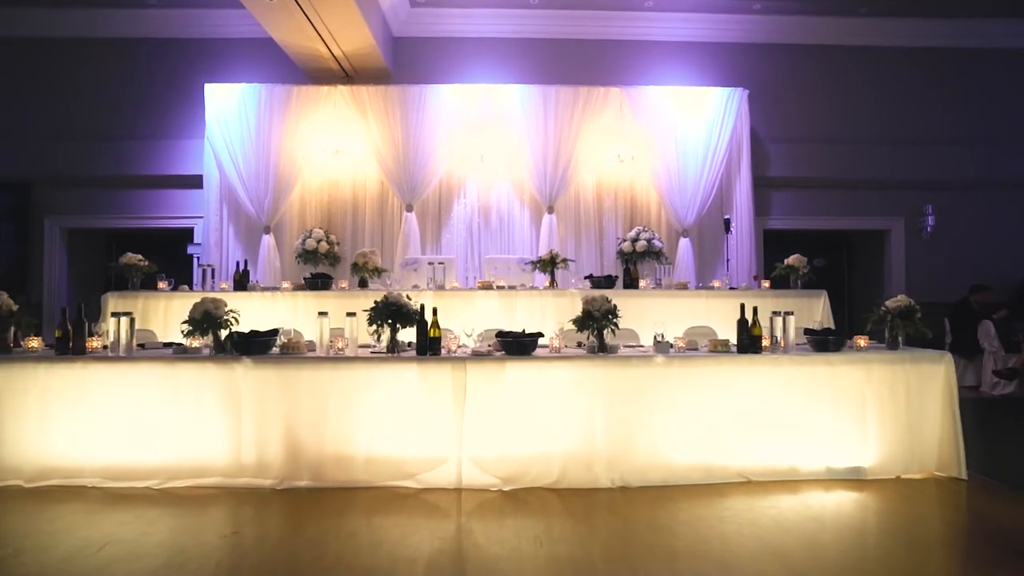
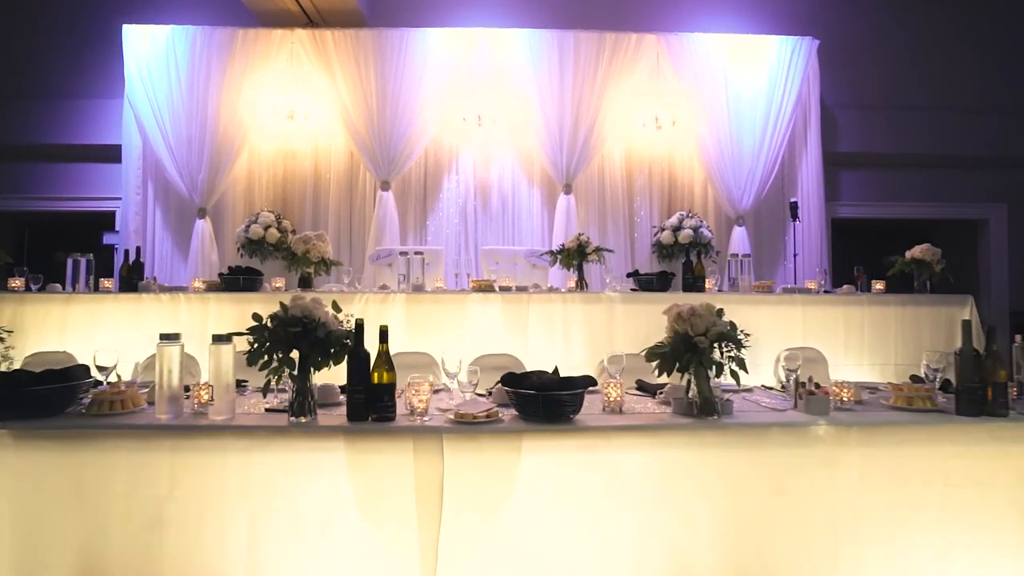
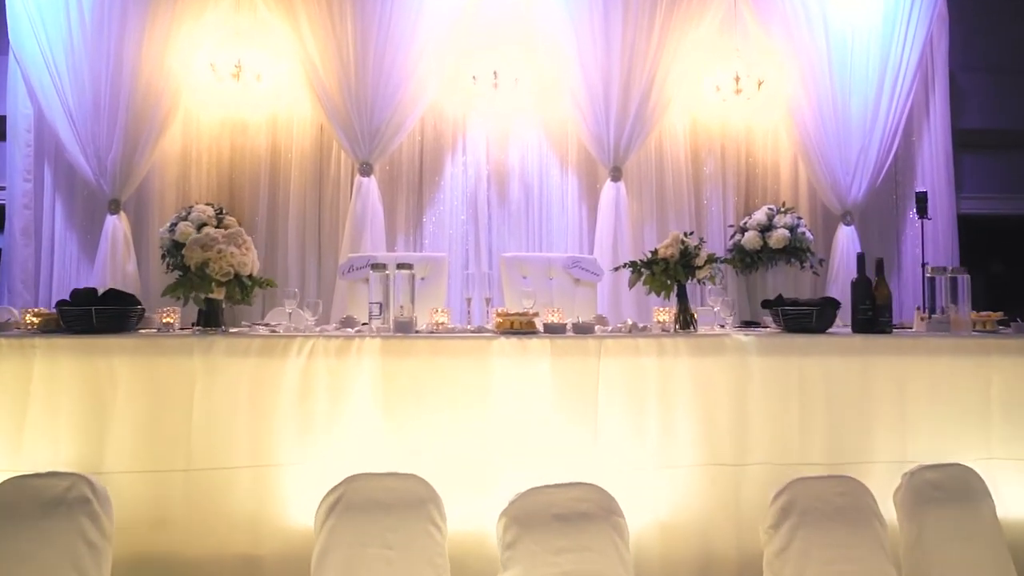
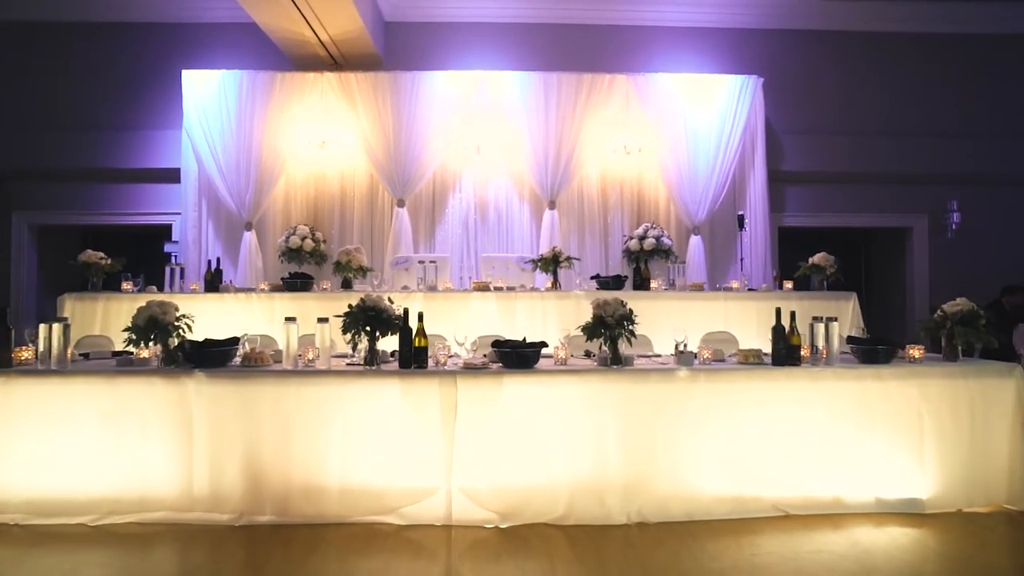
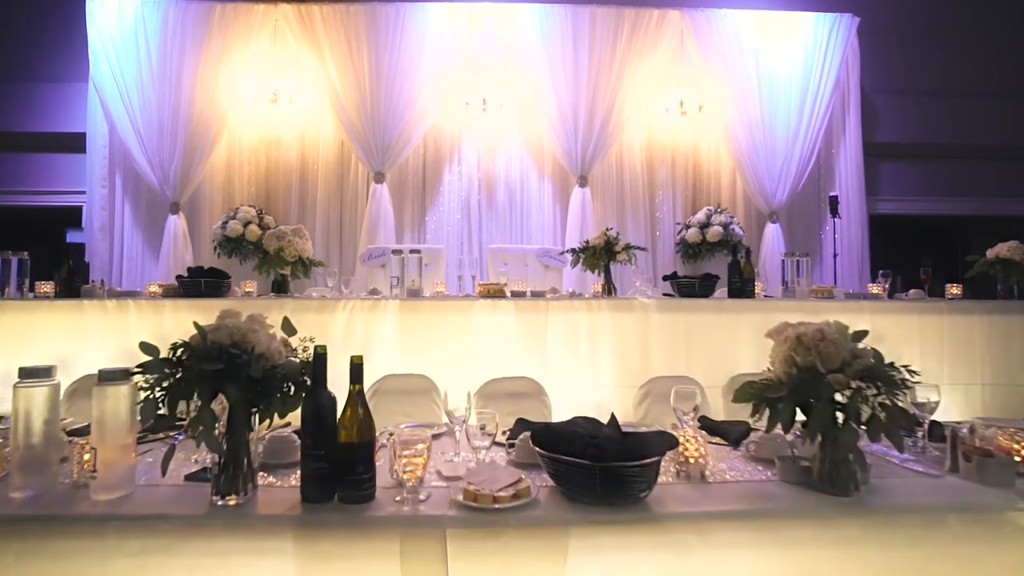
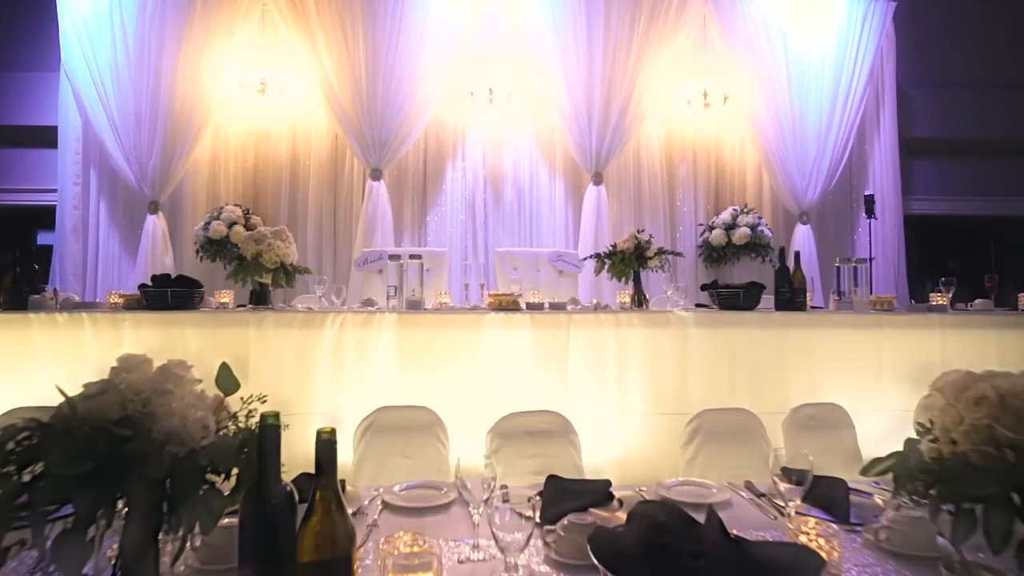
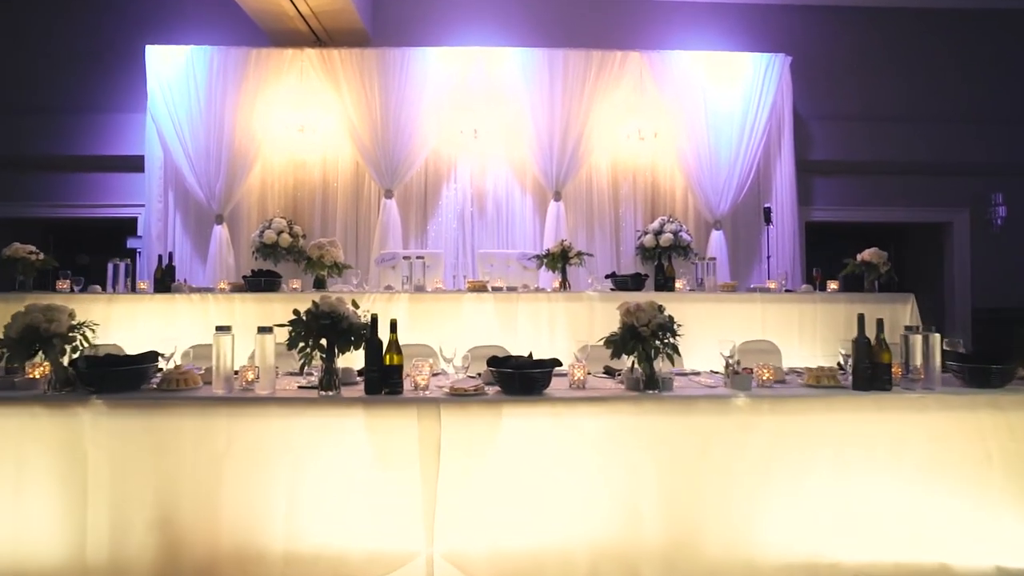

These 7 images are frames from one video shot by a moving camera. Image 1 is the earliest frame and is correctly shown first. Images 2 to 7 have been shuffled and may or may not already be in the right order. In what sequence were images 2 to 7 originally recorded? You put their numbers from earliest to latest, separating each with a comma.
4, 7, 2, 5, 6, 3
